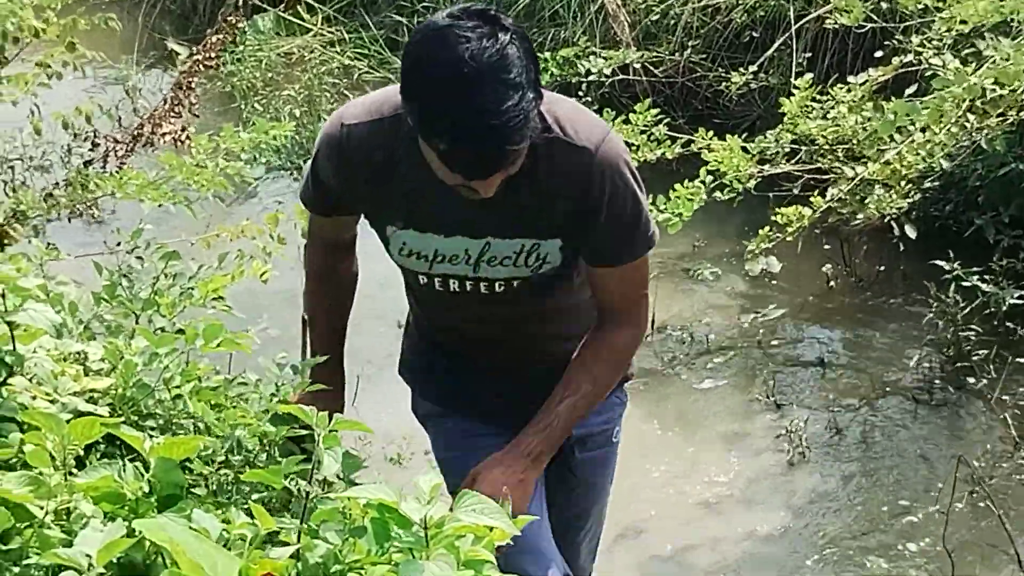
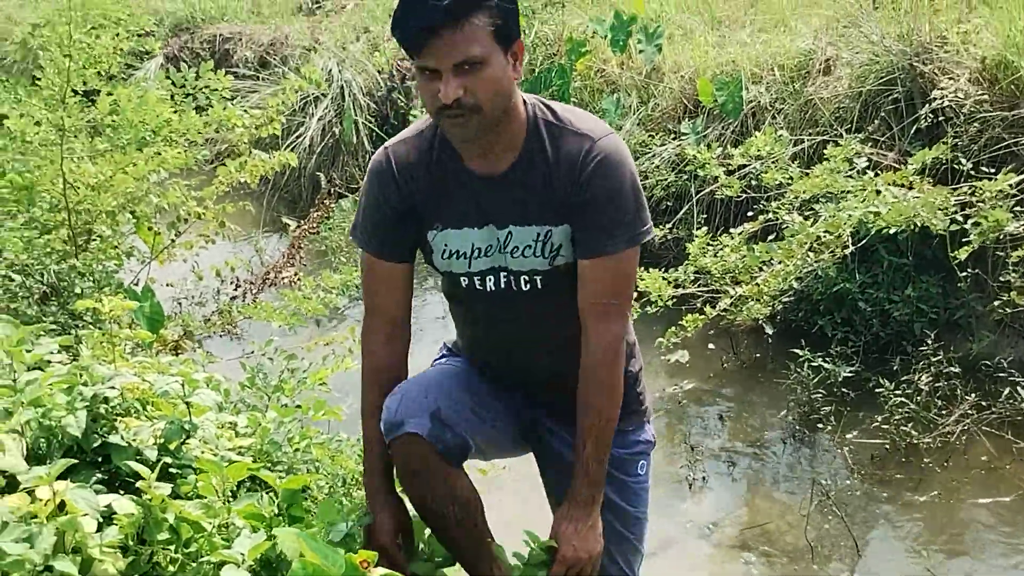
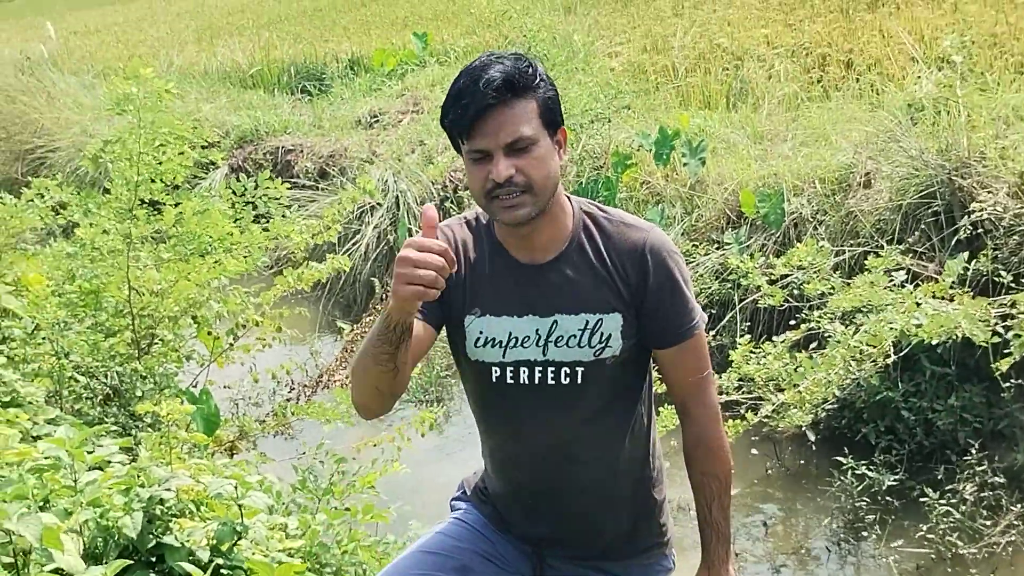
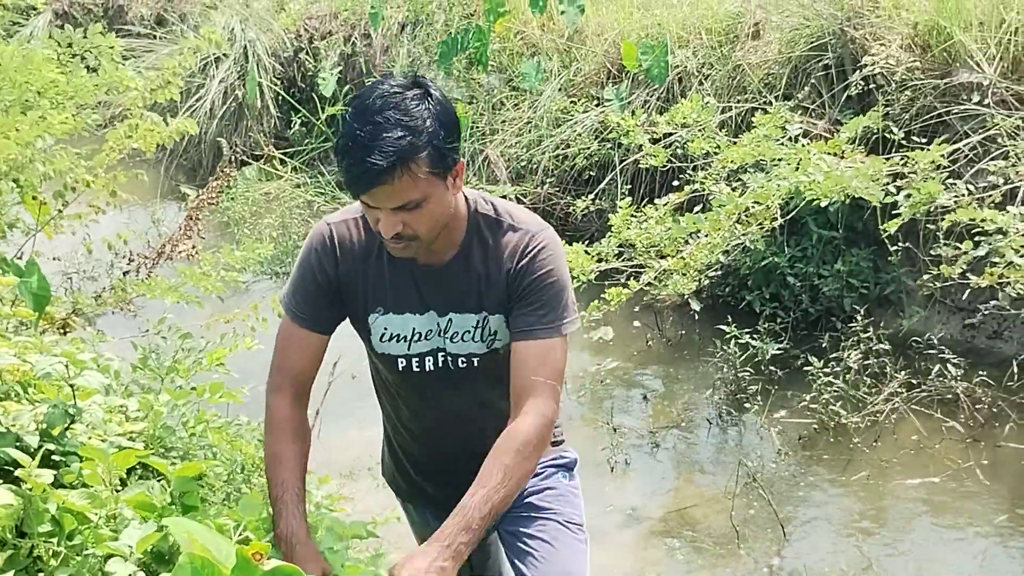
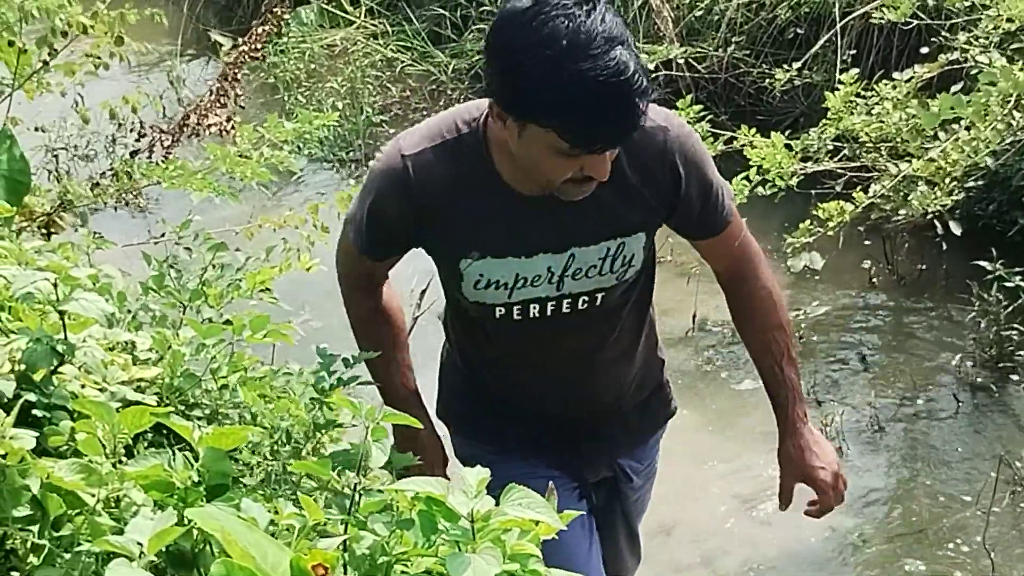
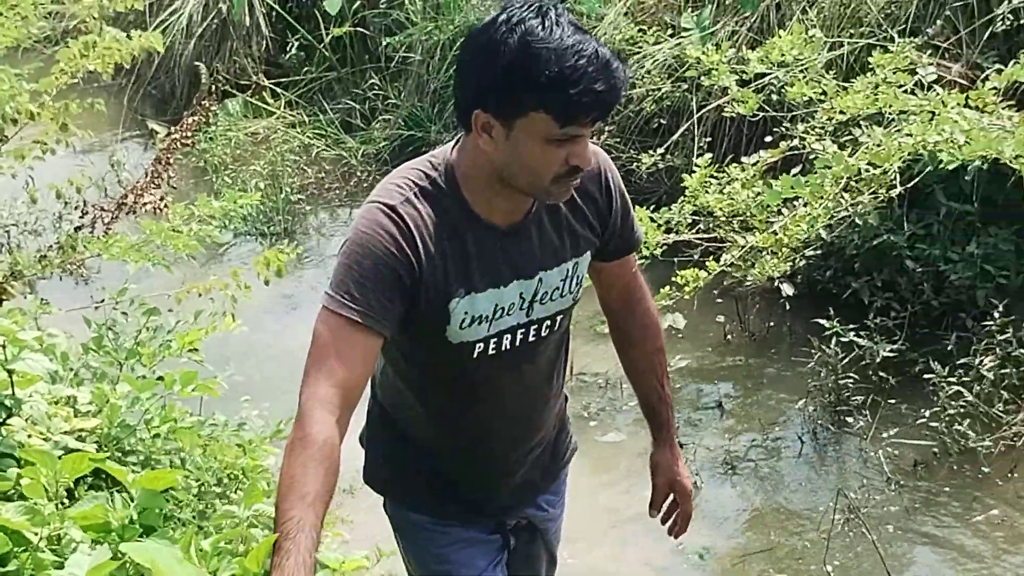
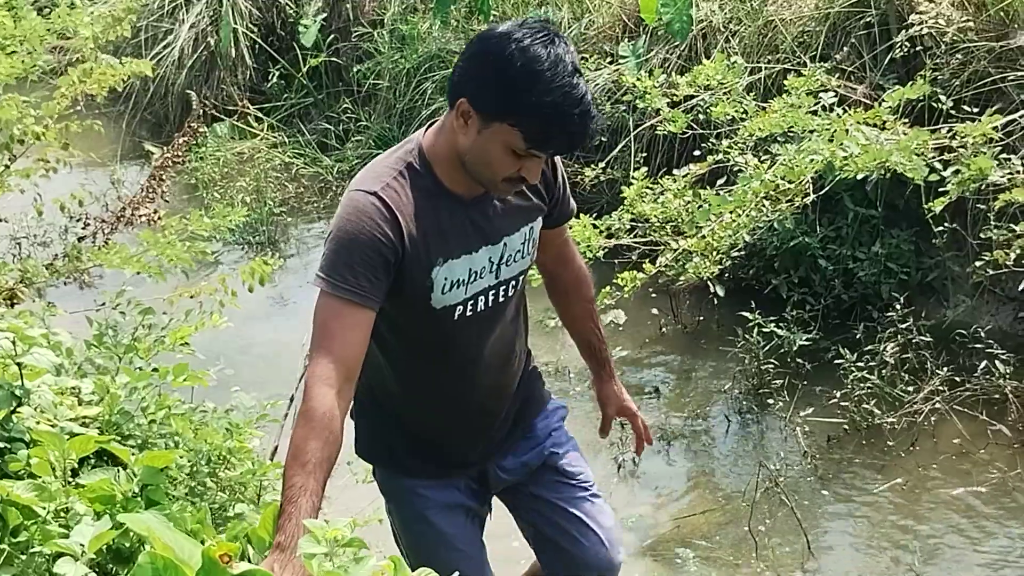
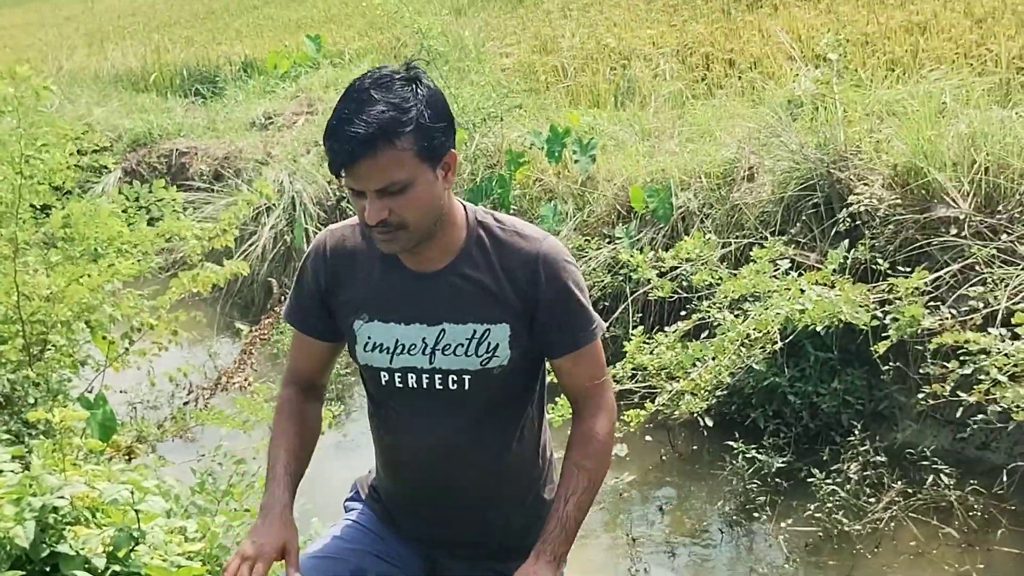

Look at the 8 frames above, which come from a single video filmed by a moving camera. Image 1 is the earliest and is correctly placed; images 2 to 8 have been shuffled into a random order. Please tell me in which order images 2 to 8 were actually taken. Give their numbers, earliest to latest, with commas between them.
5, 6, 7, 4, 2, 3, 8
